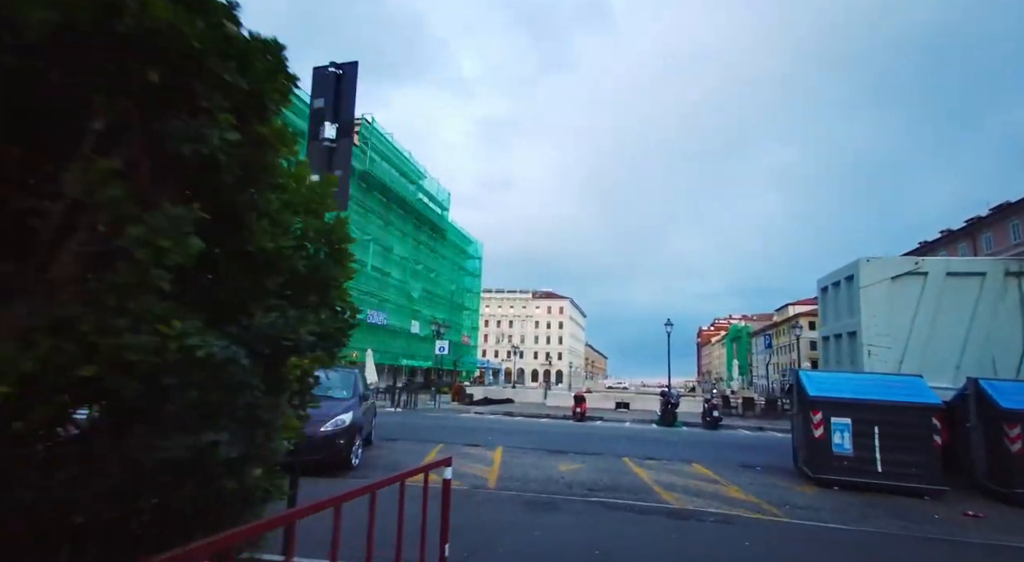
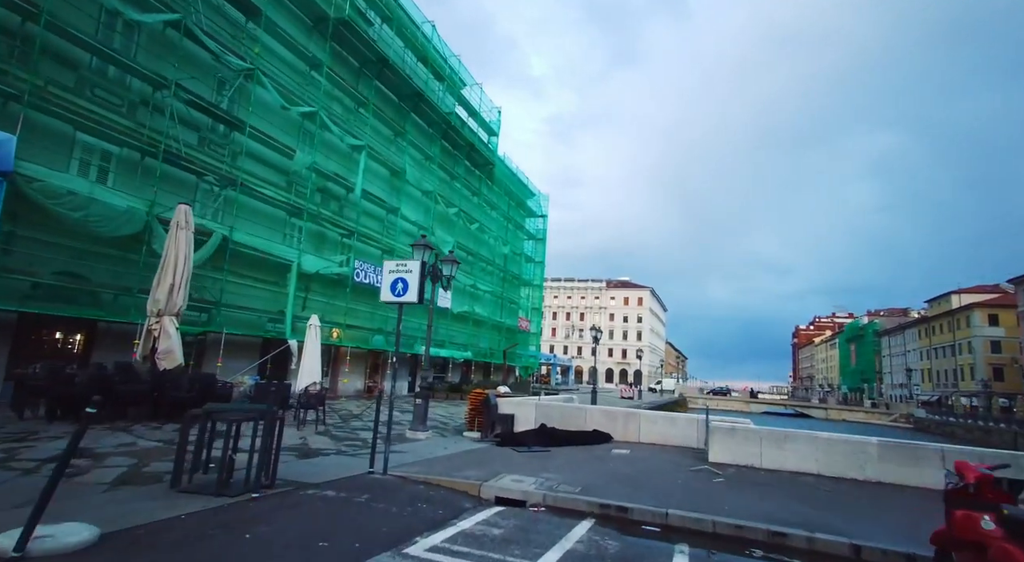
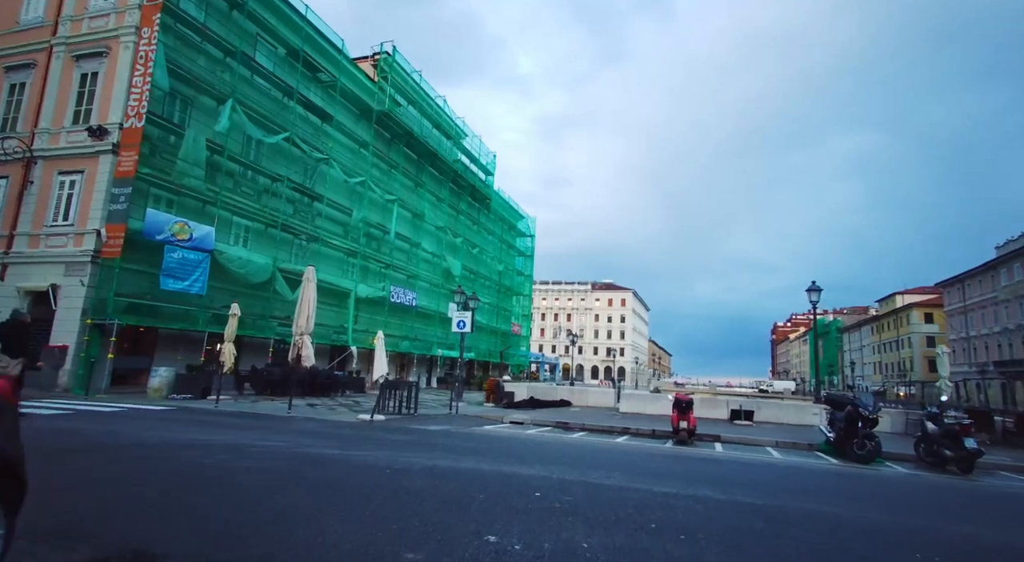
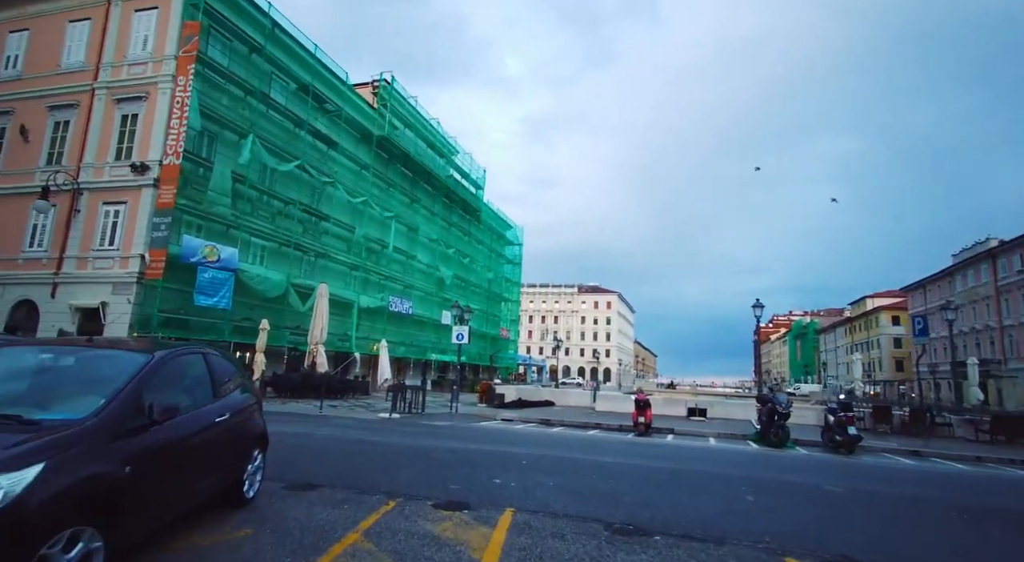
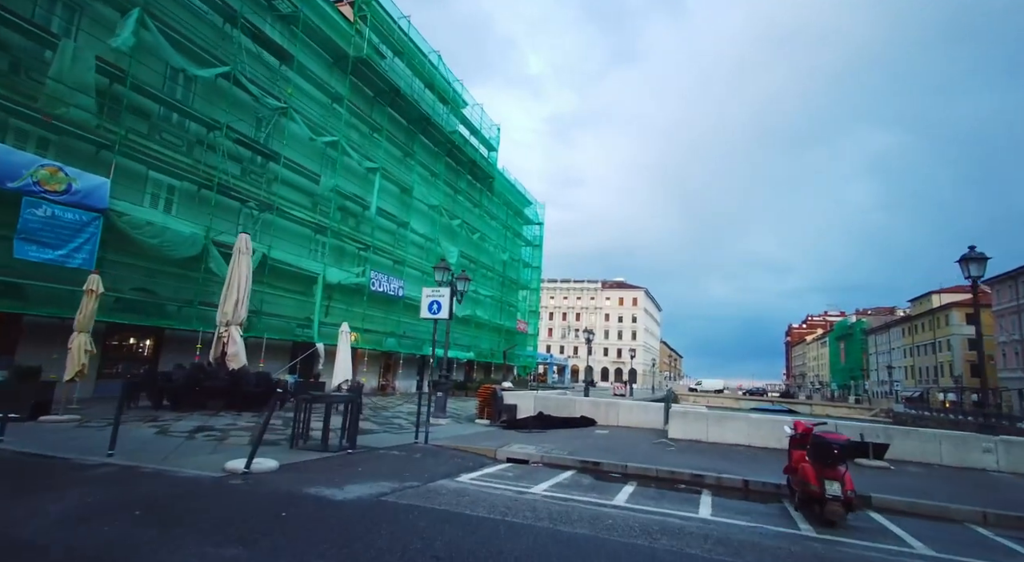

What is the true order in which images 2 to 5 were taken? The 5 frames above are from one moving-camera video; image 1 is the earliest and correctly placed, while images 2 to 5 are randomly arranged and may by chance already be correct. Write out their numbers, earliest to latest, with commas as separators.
4, 3, 5, 2
